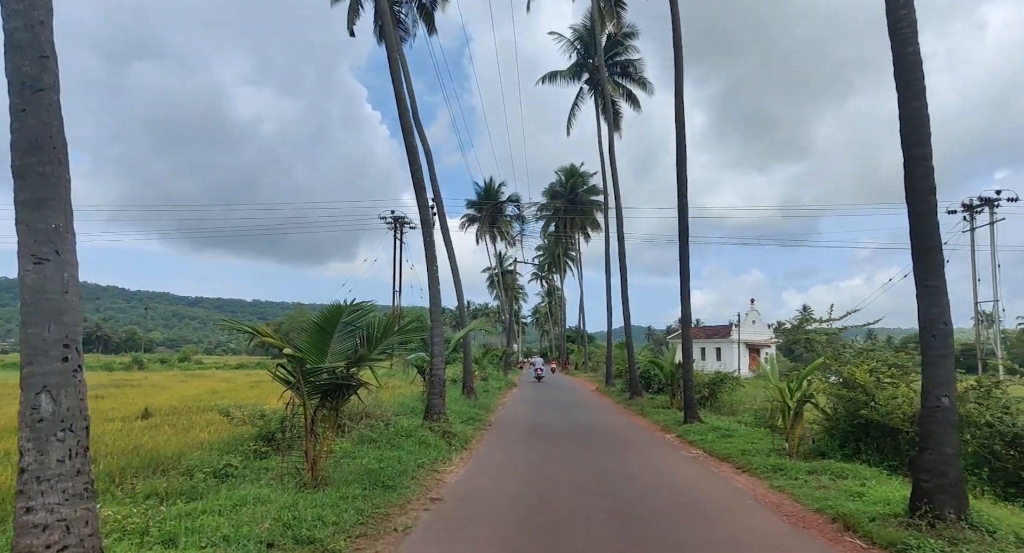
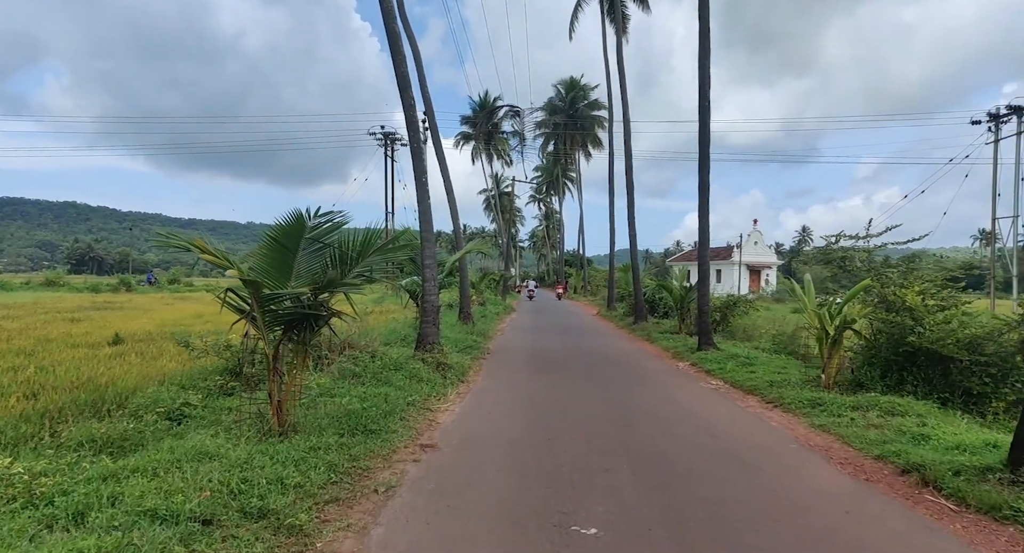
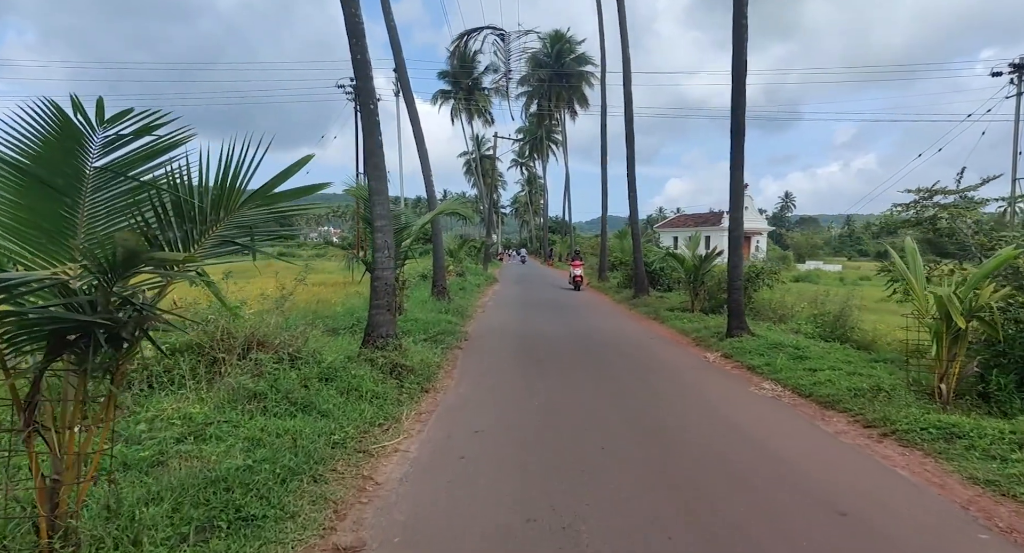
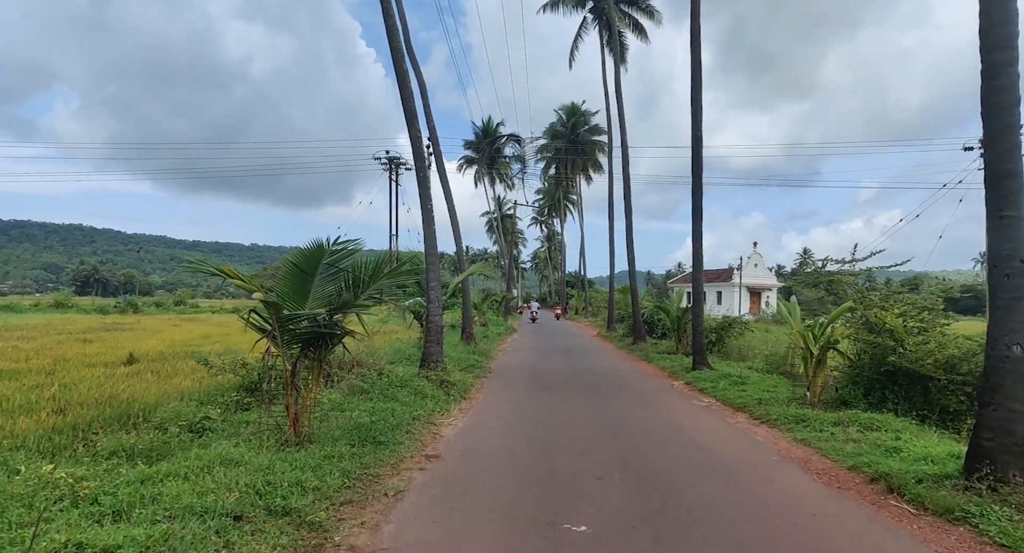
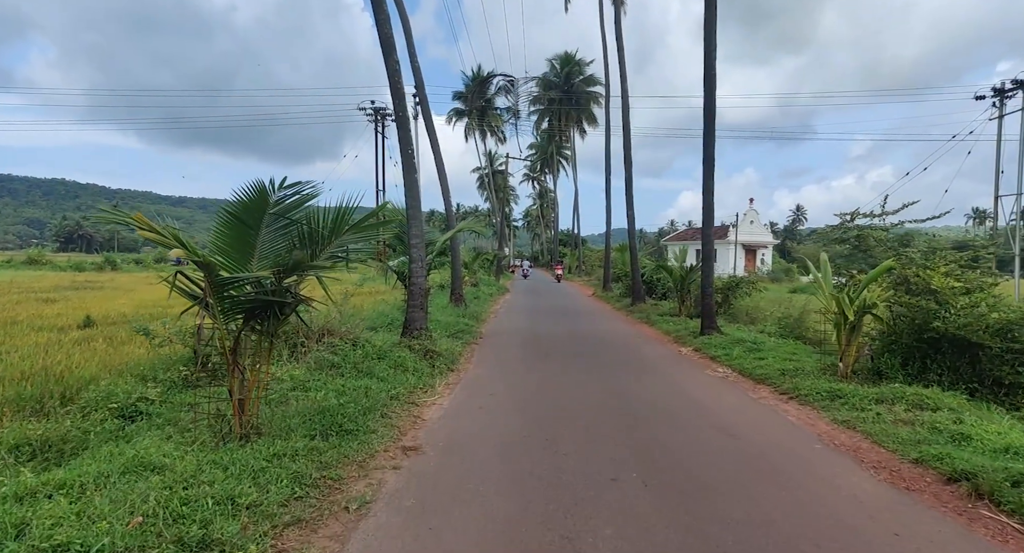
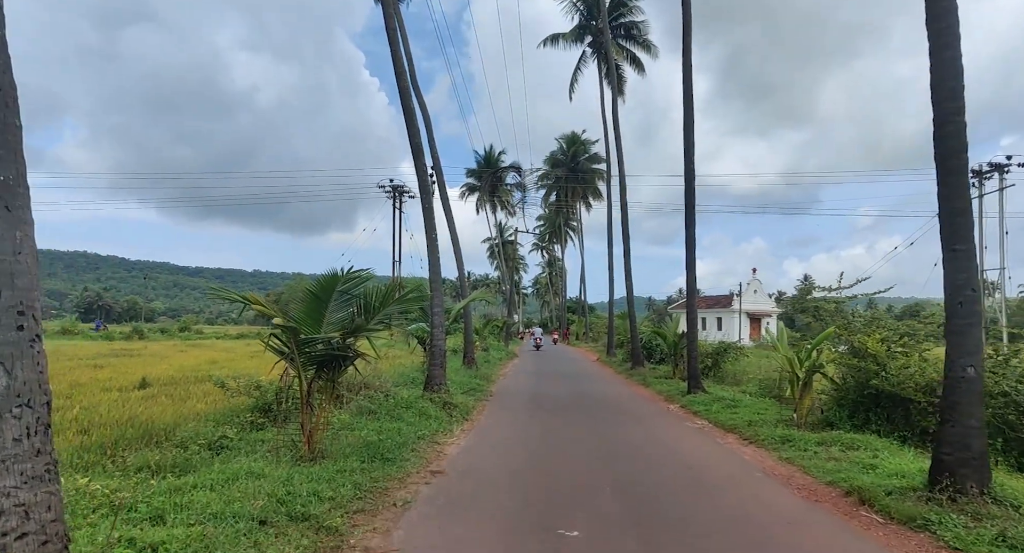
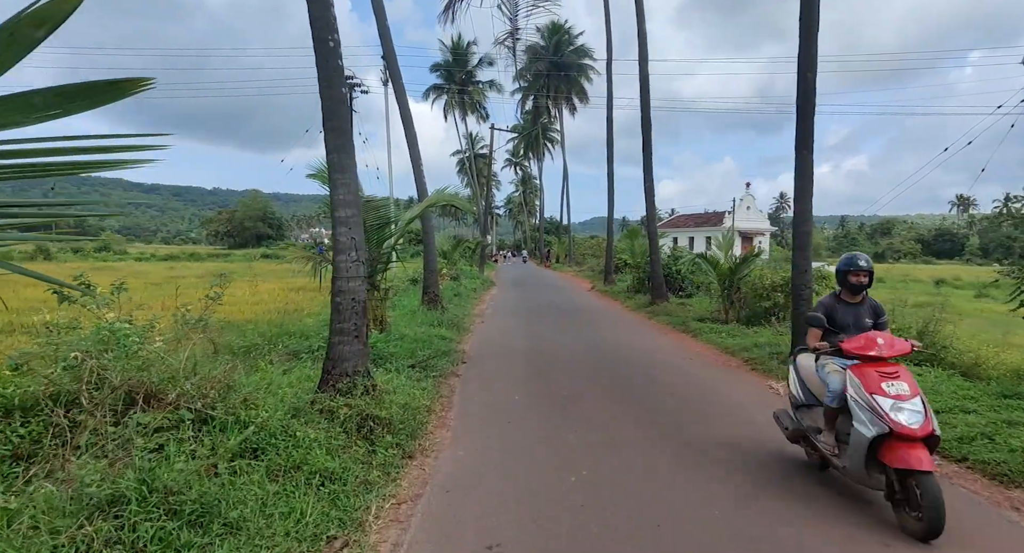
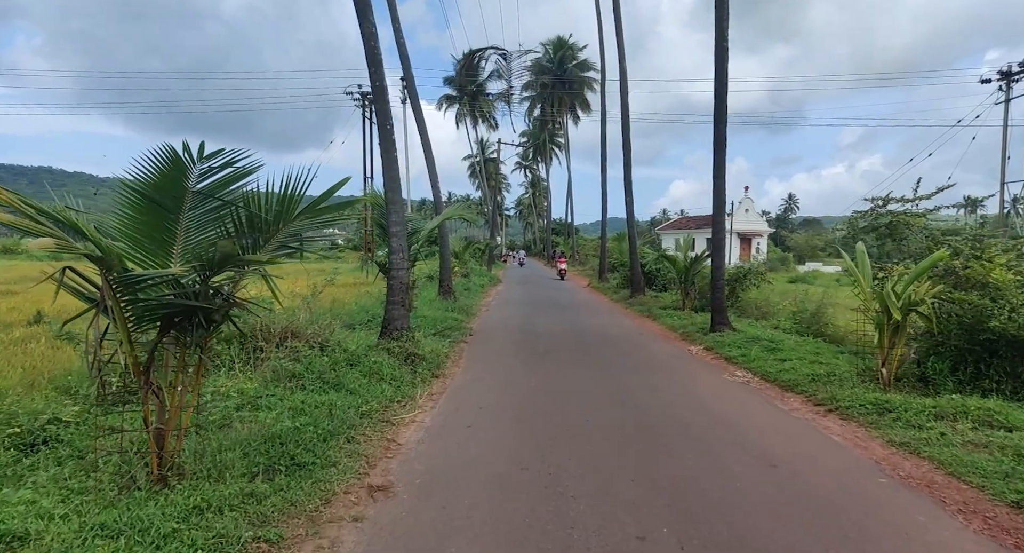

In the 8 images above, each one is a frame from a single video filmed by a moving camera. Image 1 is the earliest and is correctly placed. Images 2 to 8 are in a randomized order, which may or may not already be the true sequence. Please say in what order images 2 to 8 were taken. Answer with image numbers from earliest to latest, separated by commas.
6, 4, 2, 5, 8, 3, 7
